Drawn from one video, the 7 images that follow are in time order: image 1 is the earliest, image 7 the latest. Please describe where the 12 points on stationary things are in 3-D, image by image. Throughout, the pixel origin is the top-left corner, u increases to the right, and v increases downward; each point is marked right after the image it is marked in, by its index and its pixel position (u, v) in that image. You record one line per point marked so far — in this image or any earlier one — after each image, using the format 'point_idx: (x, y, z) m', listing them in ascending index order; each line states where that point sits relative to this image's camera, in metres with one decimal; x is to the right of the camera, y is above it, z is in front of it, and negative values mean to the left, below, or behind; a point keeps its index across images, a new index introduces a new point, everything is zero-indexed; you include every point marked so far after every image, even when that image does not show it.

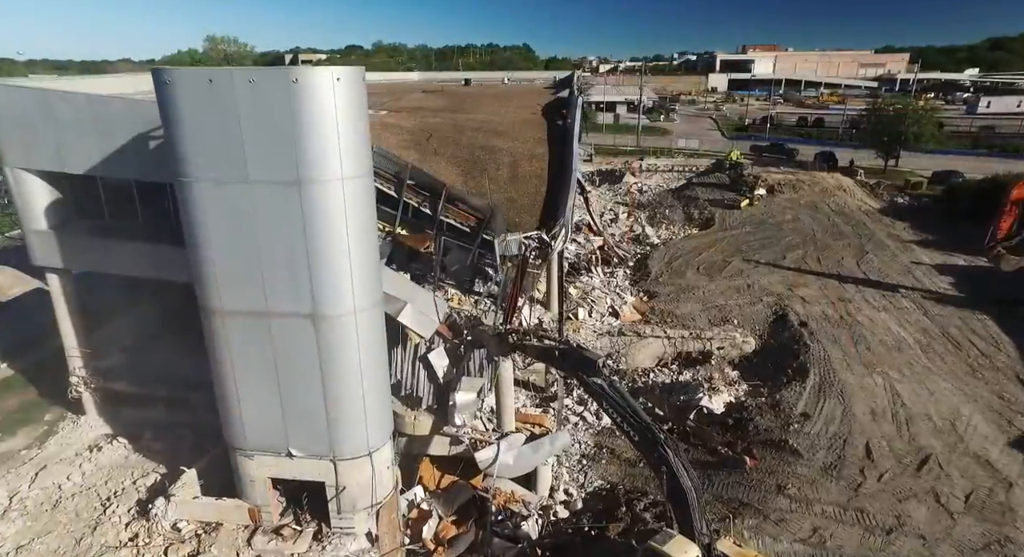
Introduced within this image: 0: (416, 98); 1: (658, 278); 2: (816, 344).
0: (-2.6, +4.9, +15.7) m
1: (+4.8, +0.1, +19.1) m
2: (+8.1, -1.8, +15.5) m
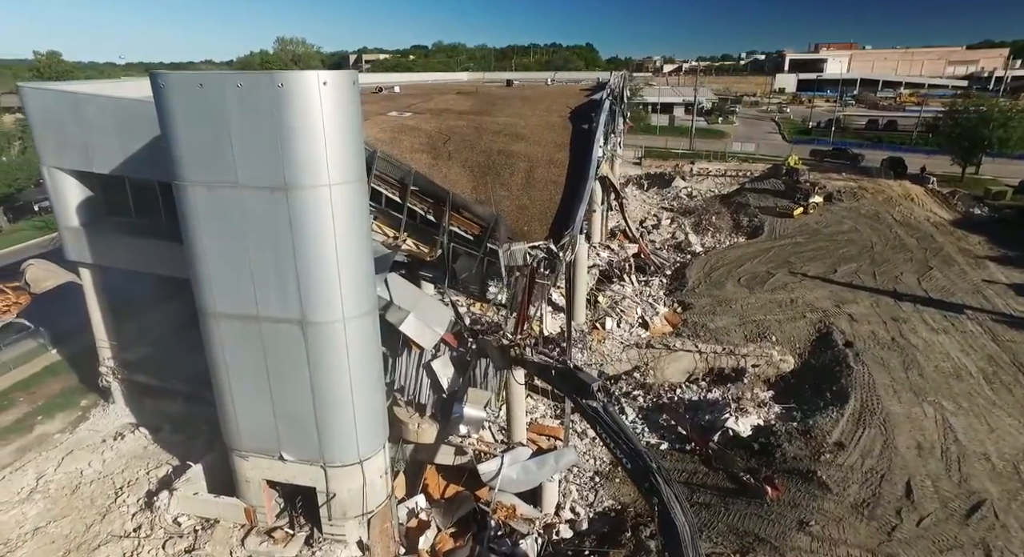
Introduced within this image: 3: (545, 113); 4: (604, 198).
0: (-1.8, +4.8, +15.6) m
1: (+5.7, -0.3, +18.3) m
2: (+8.7, -2.2, +14.4) m
3: (+0.8, +4.0, +14.1) m
4: (+2.9, +2.6, +18.9) m
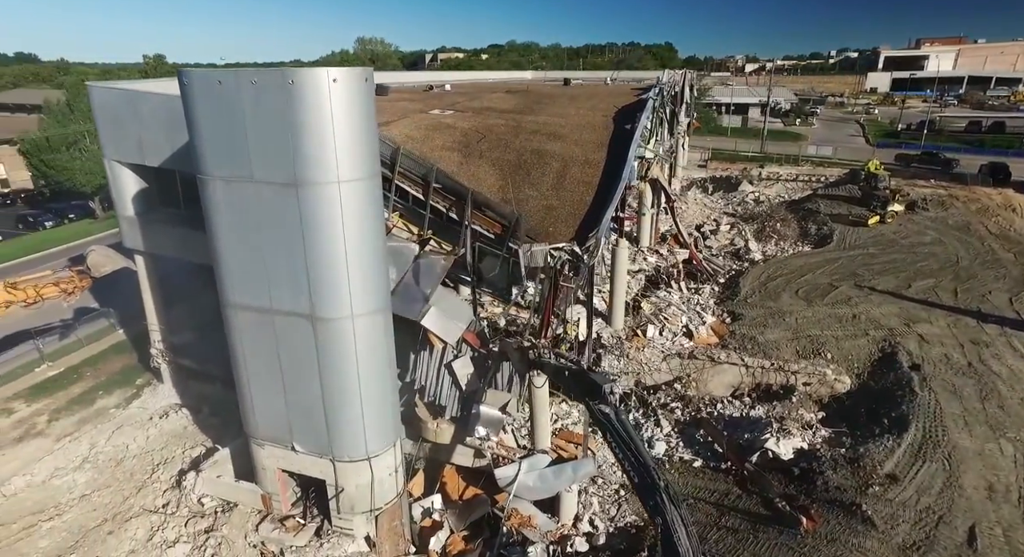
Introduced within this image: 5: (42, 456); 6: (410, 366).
0: (-0.5, +4.8, +15.5) m
1: (+7.0, -0.5, +17.3) m
2: (+9.4, -2.6, +13.2) m
3: (+1.8, +3.9, +13.7) m
4: (+4.4, +2.5, +18.3) m
5: (-8.9, -3.3, +11.1) m
6: (-2.5, -1.8, +11.9) m
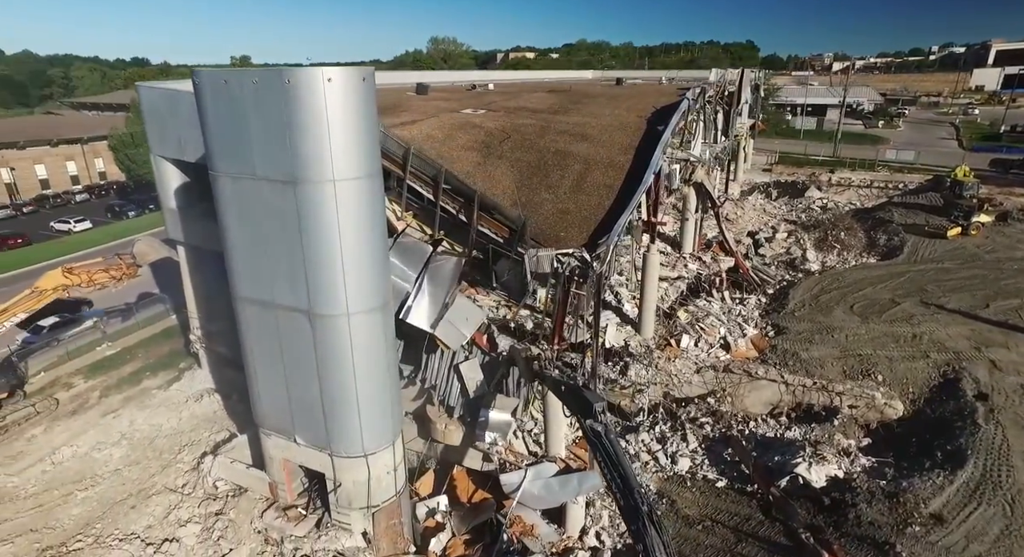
0: (+0.5, +4.7, +15.3) m
1: (+8.0, -0.9, +16.3) m
2: (+9.8, -3.0, +11.9) m
3: (+2.6, +3.8, +13.3) m
4: (+5.6, +2.2, +17.5) m
5: (-8.7, -3.0, +11.9) m
6: (-2.2, -1.8, +12.0) m
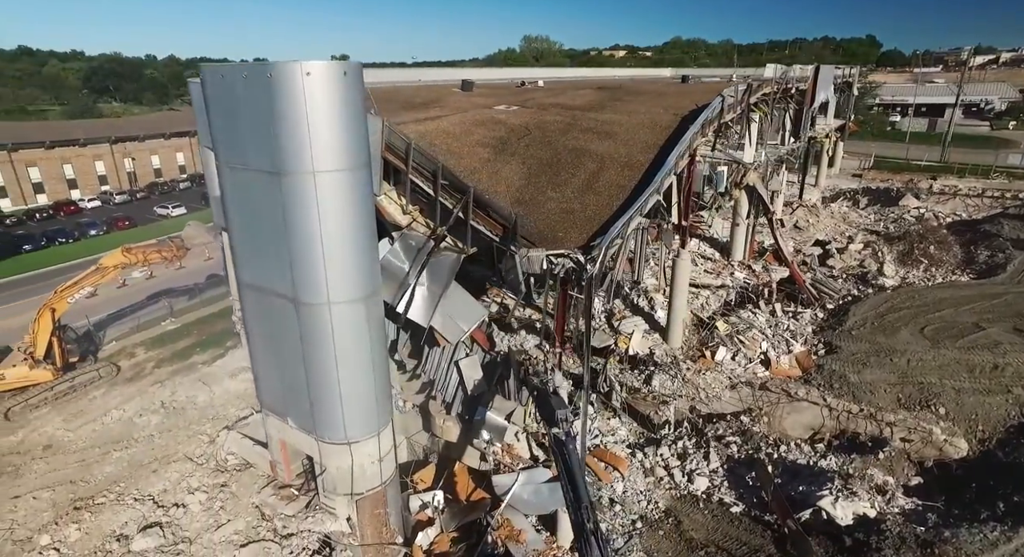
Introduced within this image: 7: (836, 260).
0: (+1.5, +4.7, +15.0) m
1: (+8.8, -1.3, +14.8) m
2: (+9.8, -3.5, +10.2) m
3: (+3.3, +3.6, +12.6) m
4: (+6.8, +1.9, +16.4) m
5: (-8.4, -2.6, +13.0) m
6: (-1.9, -1.7, +12.1) m
7: (+10.5, +0.6, +18.9) m
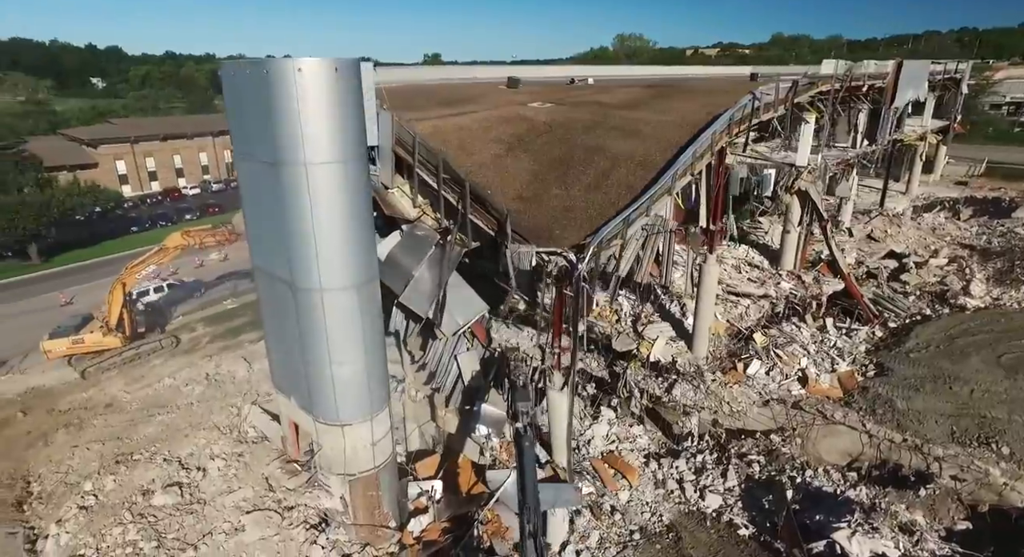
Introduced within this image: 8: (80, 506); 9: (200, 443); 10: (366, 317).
0: (+2.6, +4.7, +14.7) m
1: (+9.4, -1.7, +13.4) m
2: (+9.7, -3.9, +8.8) m
3: (+3.9, +3.5, +12.1) m
4: (+7.9, +1.6, +15.3) m
5: (-7.9, -2.1, +14.2) m
6: (-1.6, -1.5, +12.3) m
7: (+11.7, +0.1, +17.2) m
8: (-7.4, -3.9, +9.9) m
9: (-6.0, -3.1, +11.1) m
10: (-2.2, -0.6, +8.8) m
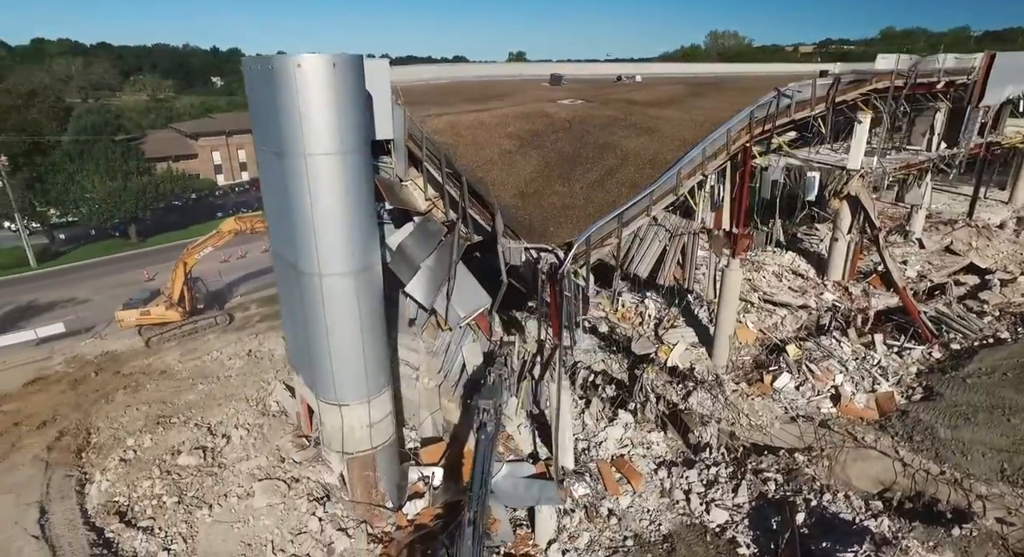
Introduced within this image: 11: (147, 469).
0: (+3.5, +4.6, +14.3) m
1: (+9.8, -2.0, +12.1) m
2: (+9.2, -4.3, +7.5) m
3: (+4.3, +3.4, +11.5) m
4: (+8.7, +1.3, +14.2) m
5: (-7.3, -1.7, +15.4) m
6: (-1.2, -1.4, +12.6) m
7: (+12.7, -0.4, +15.5) m
8: (-7.4, -3.4, +11.1) m
9: (-5.8, -2.8, +12.1) m
10: (-2.3, -0.4, +9.1) m
11: (-6.7, -3.5, +10.7) m
